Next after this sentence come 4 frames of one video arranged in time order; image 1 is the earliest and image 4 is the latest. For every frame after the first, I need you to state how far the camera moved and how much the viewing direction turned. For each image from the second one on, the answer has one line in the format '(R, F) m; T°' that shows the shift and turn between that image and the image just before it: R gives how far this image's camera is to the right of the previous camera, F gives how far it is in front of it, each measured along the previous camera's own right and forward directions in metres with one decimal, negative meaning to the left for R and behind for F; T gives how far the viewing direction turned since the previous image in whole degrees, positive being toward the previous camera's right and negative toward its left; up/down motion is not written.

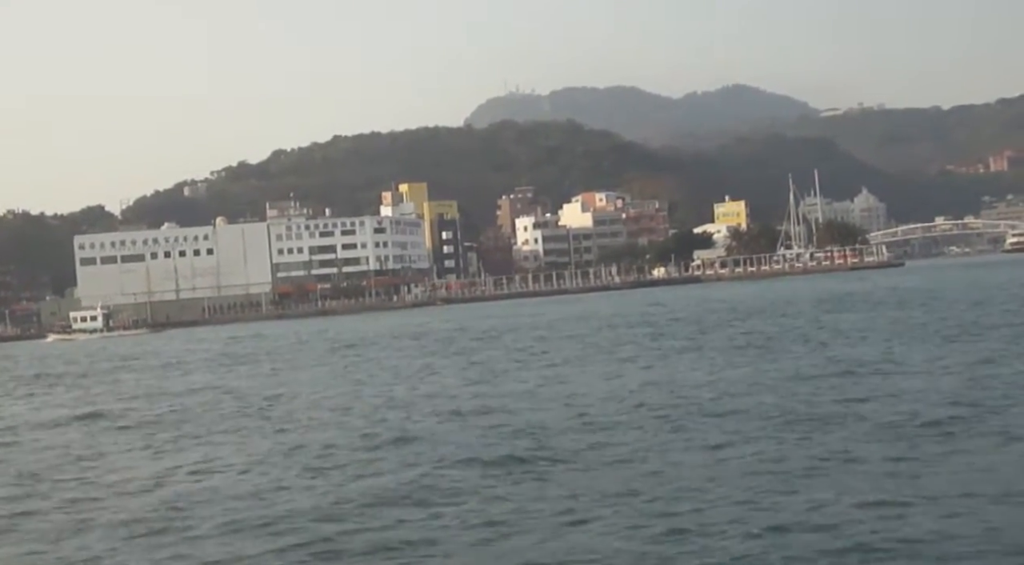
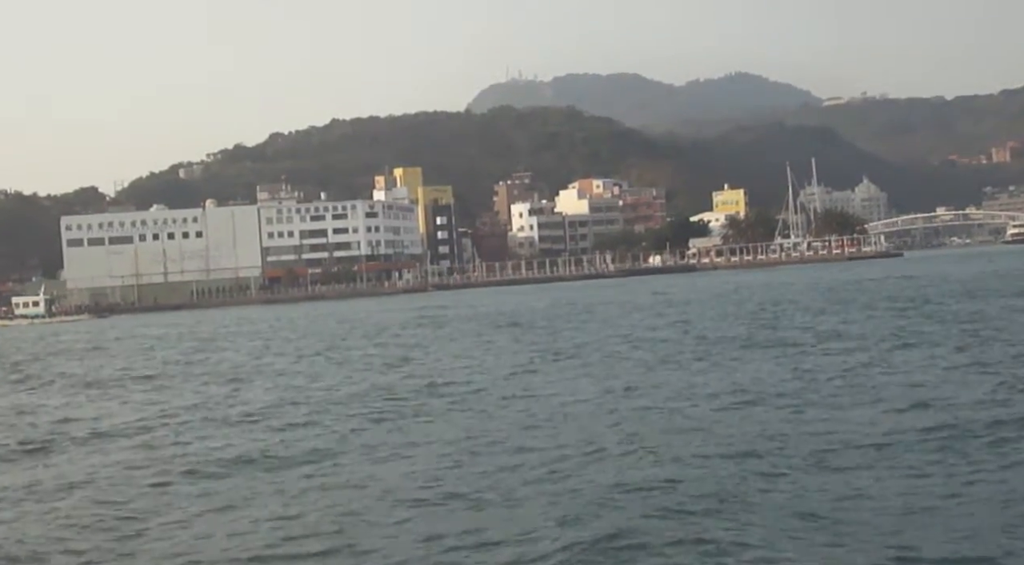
(+0.3, +0.9) m; 0°
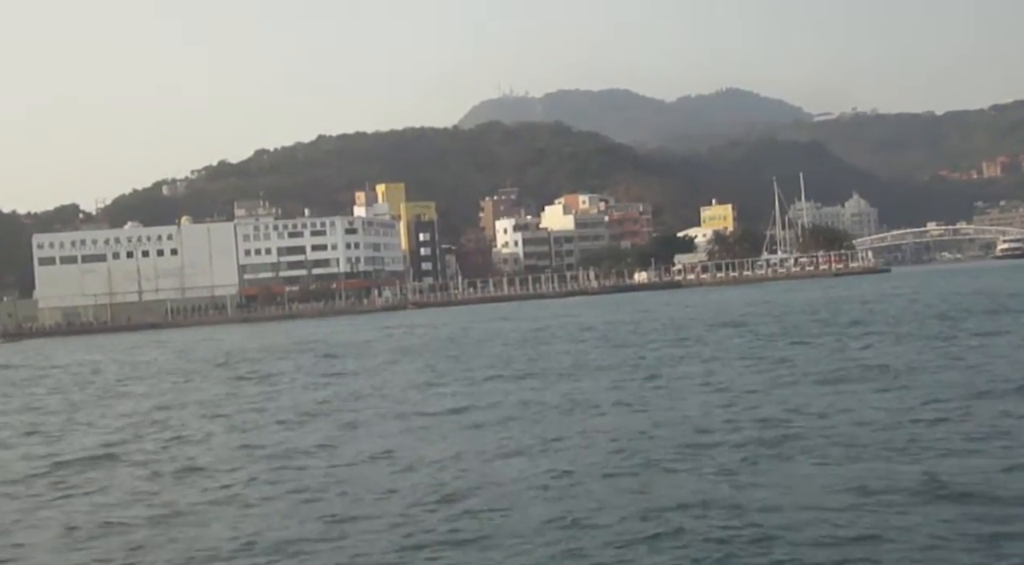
(+0.5, +1.2) m; 0°
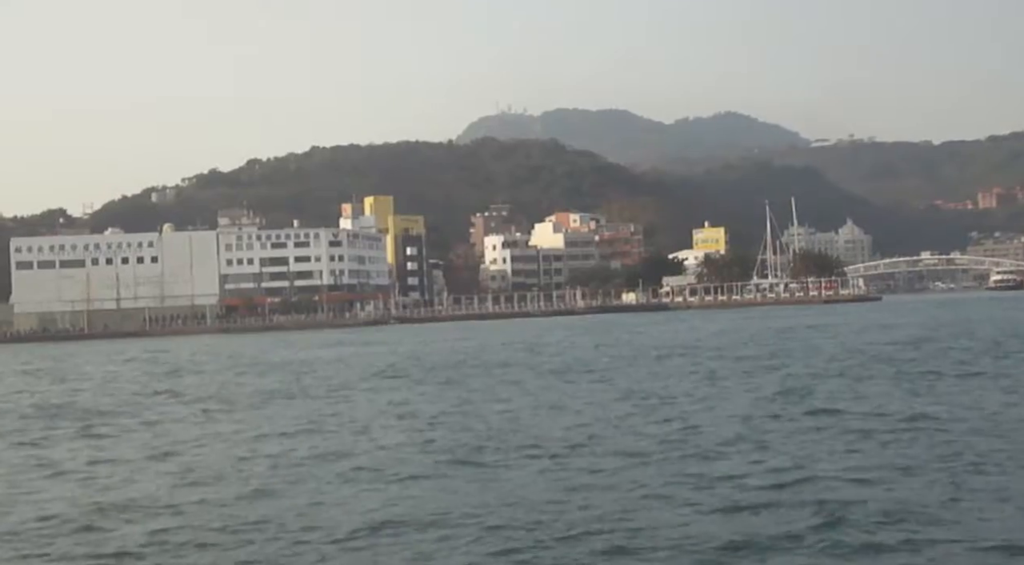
(+0.4, +1.0) m; 0°
